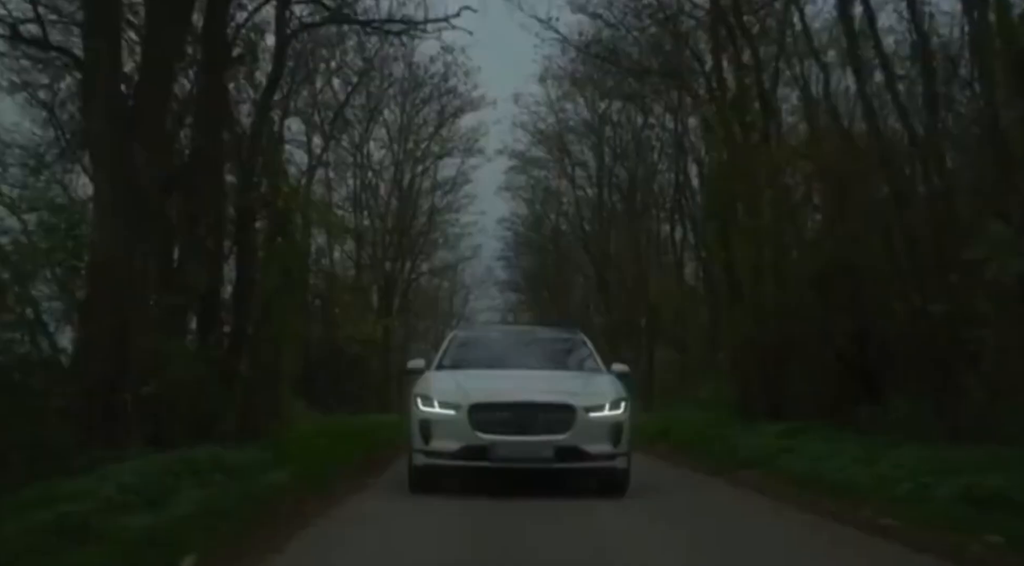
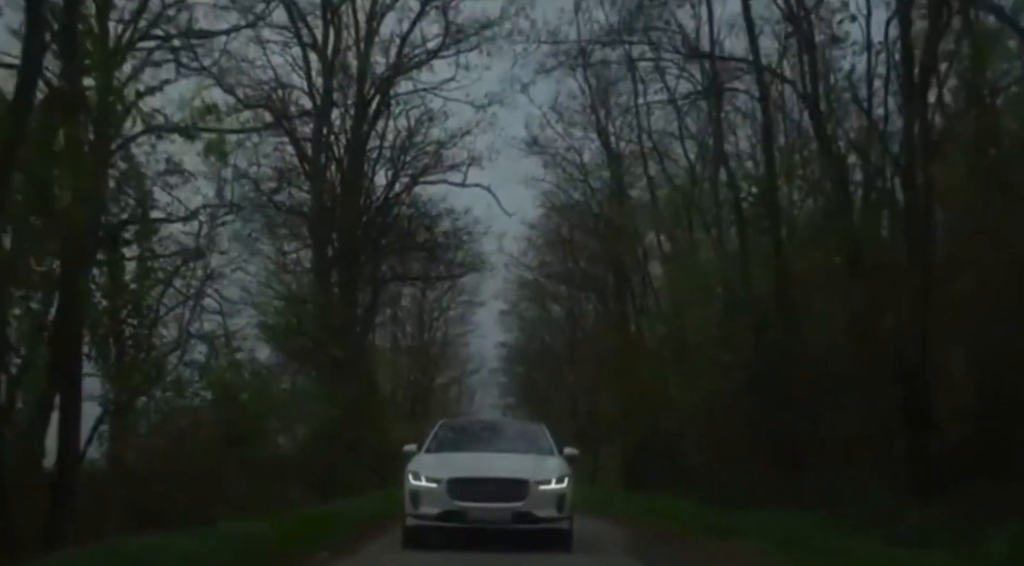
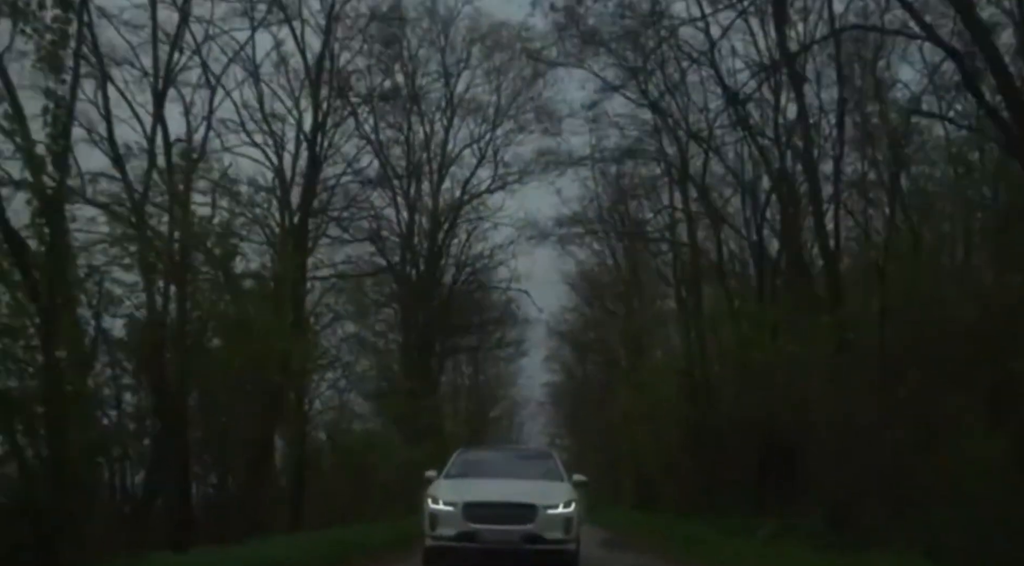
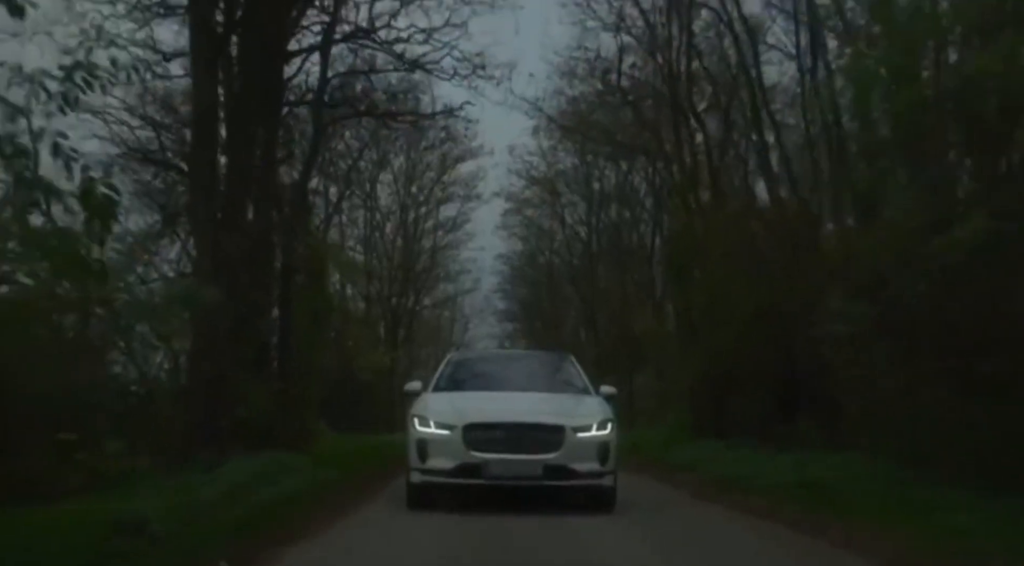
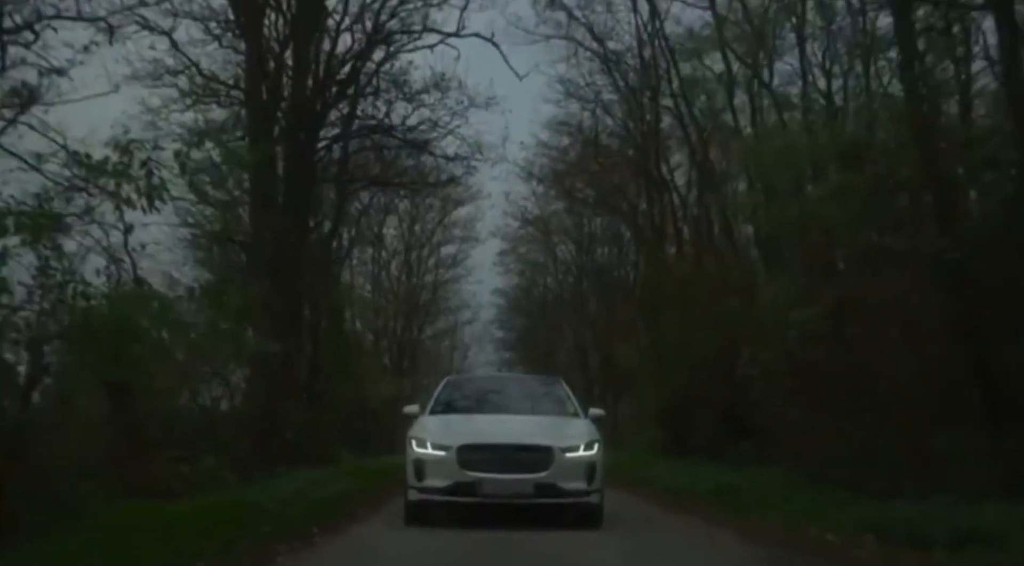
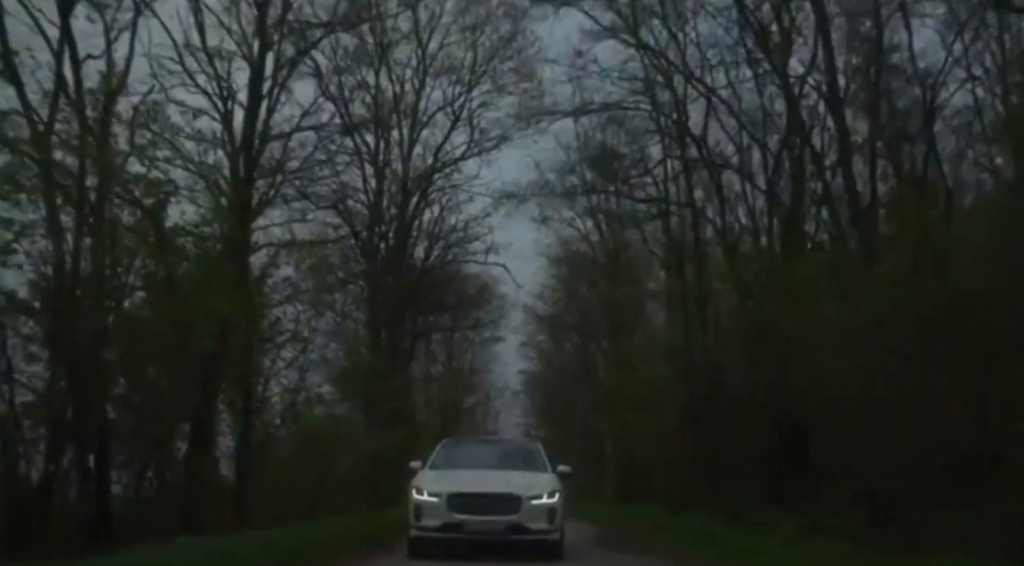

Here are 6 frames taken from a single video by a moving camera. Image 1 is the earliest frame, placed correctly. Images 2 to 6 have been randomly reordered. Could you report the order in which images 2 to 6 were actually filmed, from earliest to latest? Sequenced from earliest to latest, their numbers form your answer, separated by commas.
4, 5, 2, 6, 3
